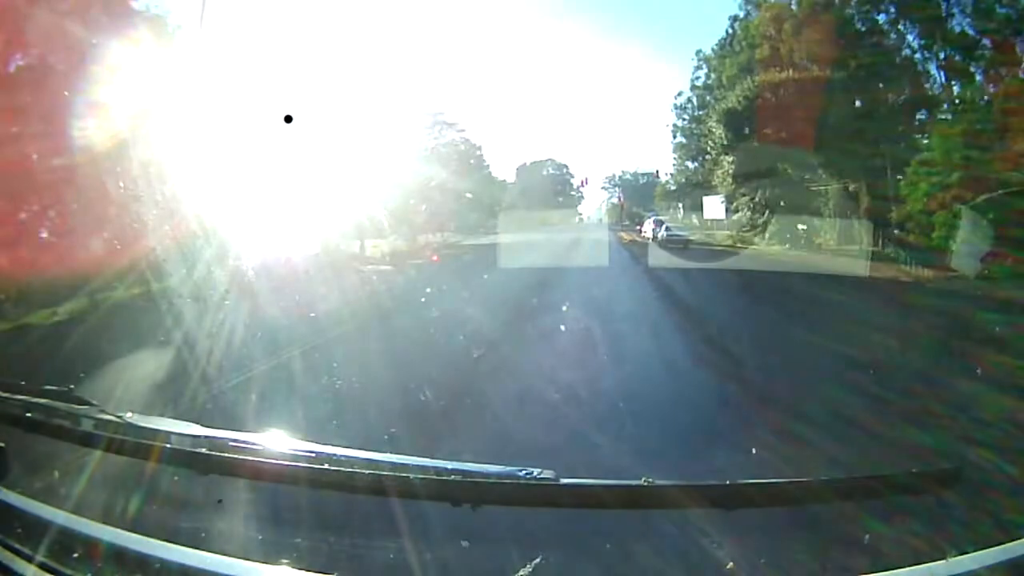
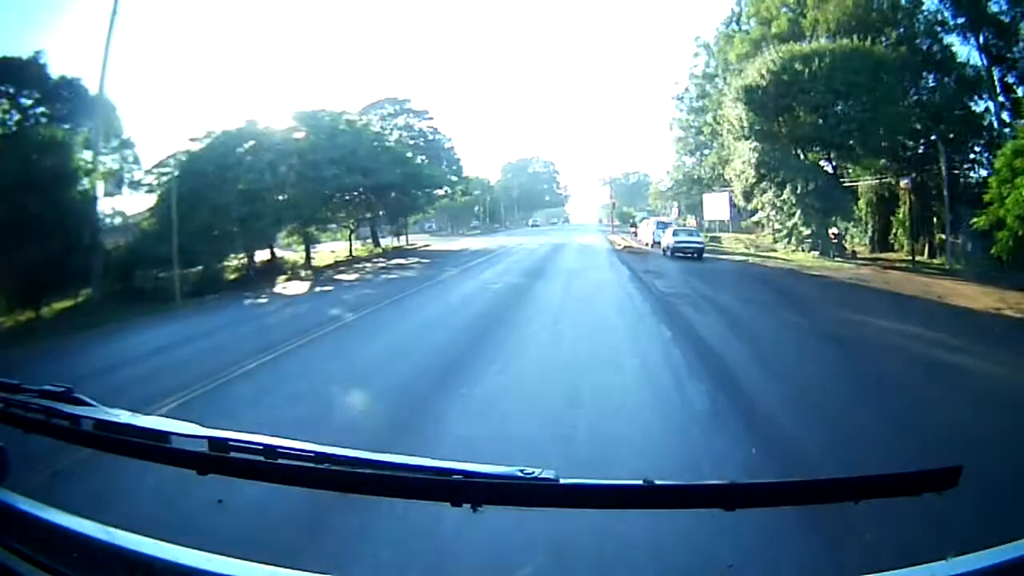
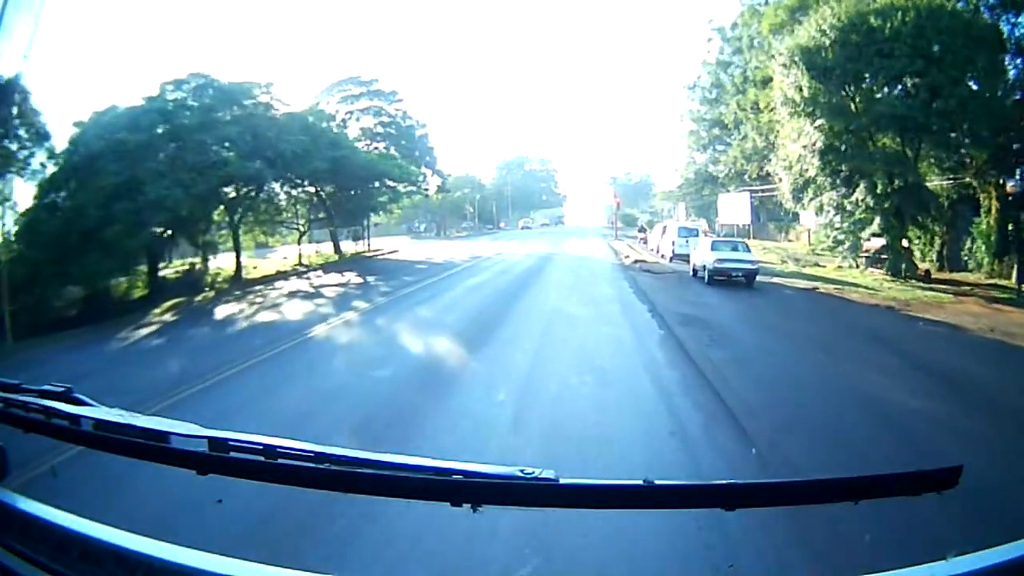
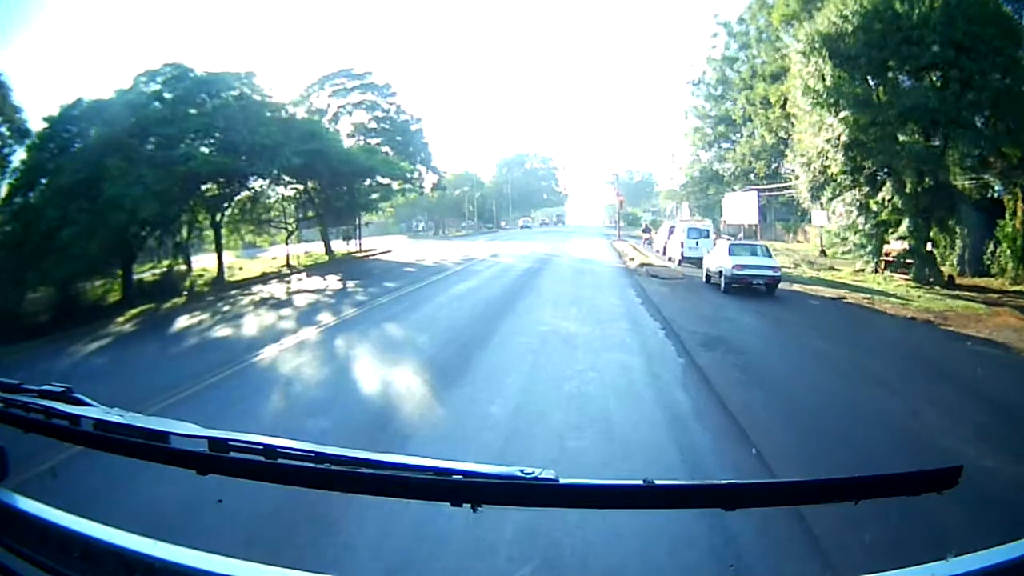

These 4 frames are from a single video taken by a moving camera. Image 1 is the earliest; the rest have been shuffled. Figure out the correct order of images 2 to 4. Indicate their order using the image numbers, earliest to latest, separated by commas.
2, 3, 4
